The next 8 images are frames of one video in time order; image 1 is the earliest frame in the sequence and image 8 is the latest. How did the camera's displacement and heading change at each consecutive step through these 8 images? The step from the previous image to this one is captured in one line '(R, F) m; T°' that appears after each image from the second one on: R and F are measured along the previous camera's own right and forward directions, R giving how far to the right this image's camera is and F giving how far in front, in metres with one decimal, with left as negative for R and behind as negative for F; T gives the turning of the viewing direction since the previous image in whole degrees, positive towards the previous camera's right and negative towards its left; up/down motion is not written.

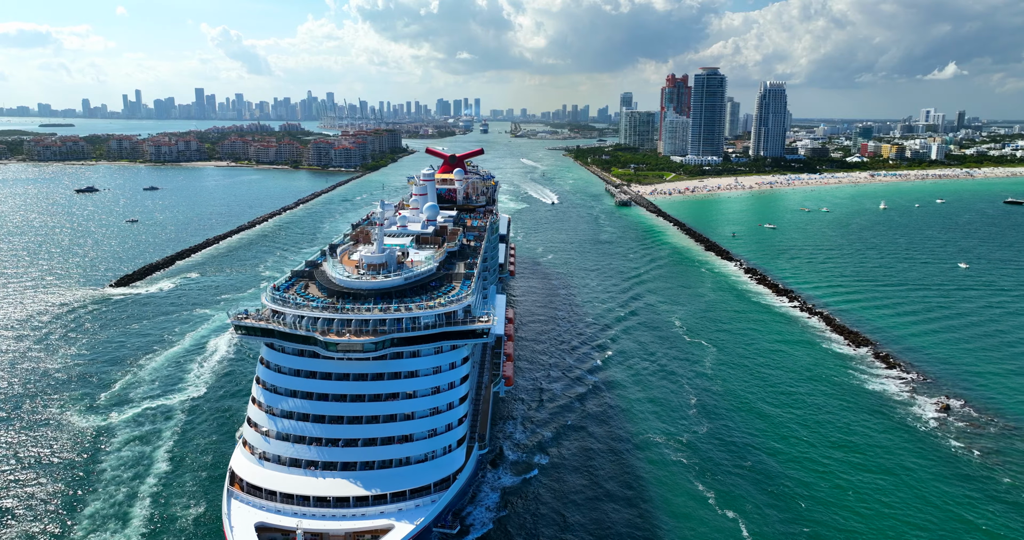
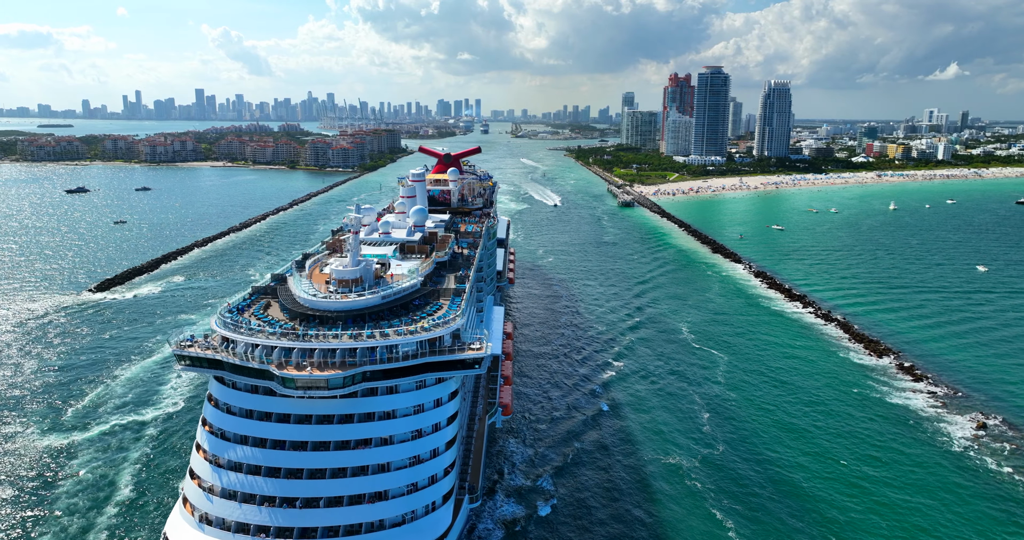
(+0.1, +2.4) m; 0°
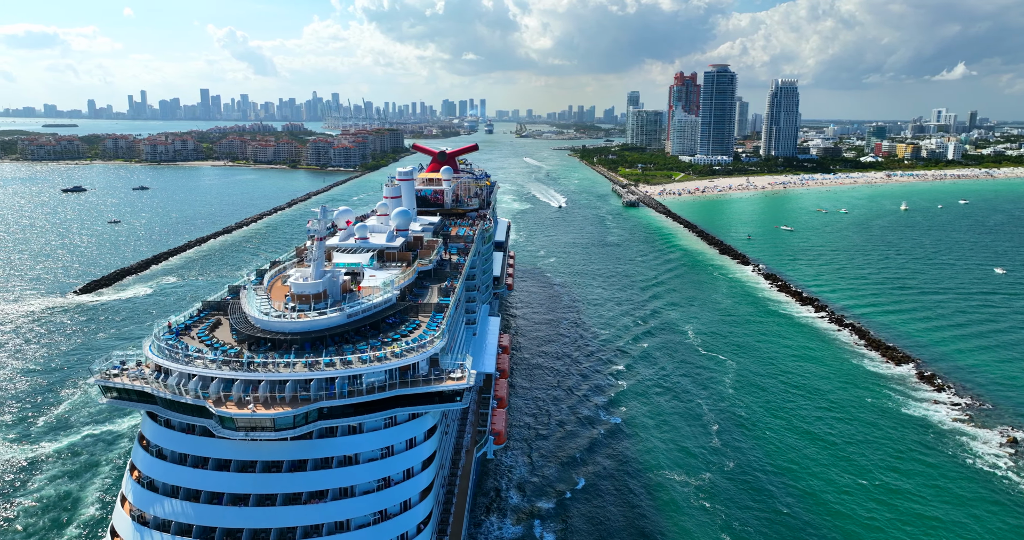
(+0.3, +1.7) m; 0°
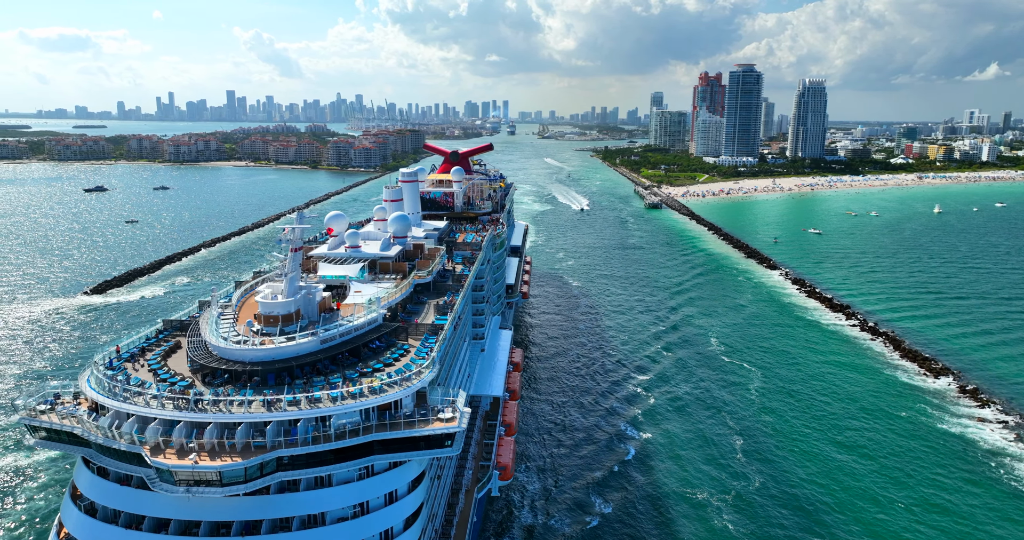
(+0.3, +1.4) m; -2°
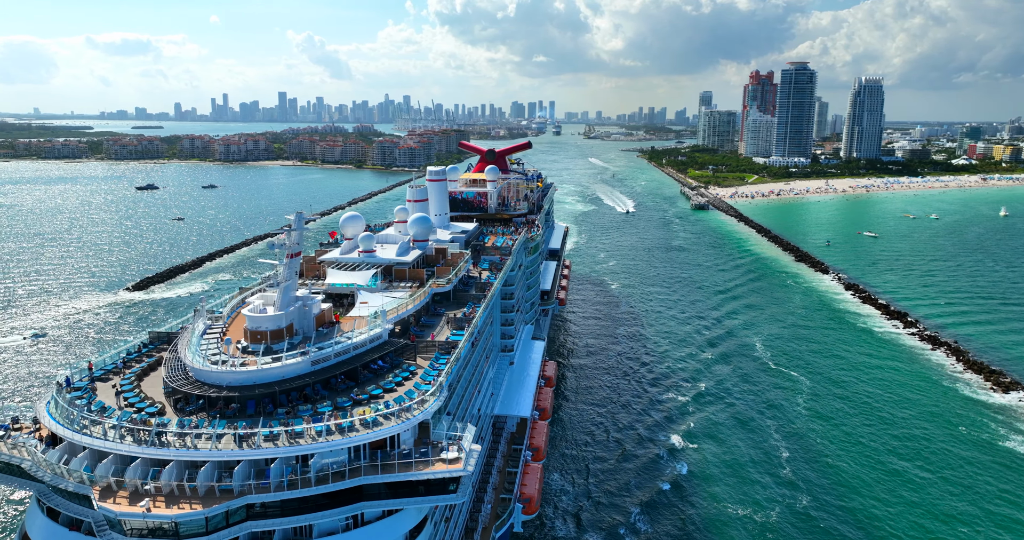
(+0.4, +1.1) m; -4°
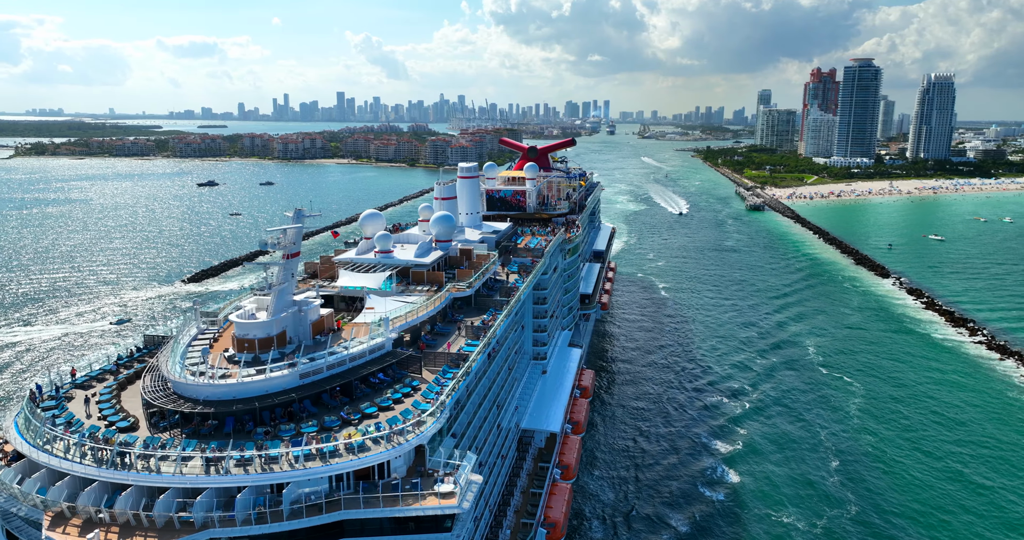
(+0.4, +0.4) m; -4°
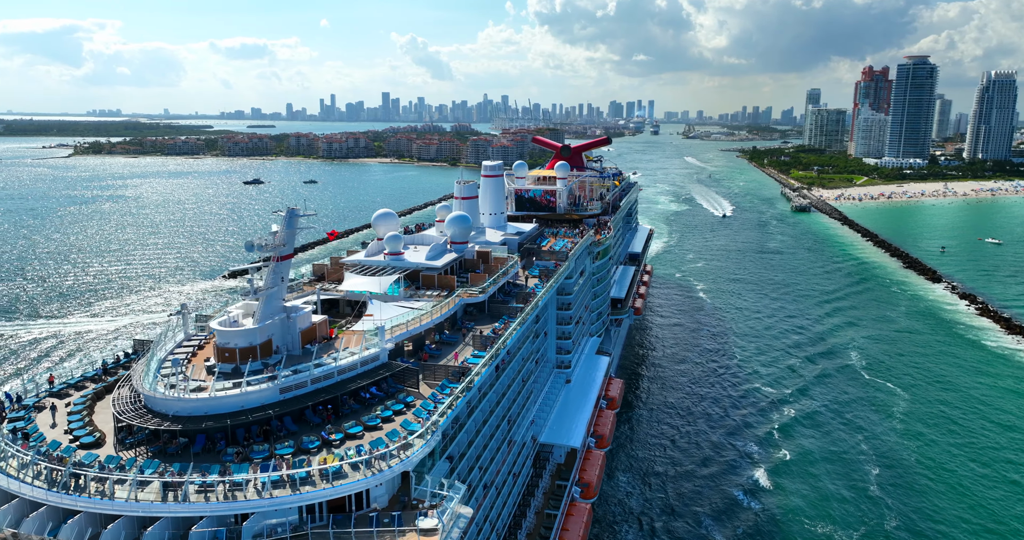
(+0.4, +0.3) m; -3°
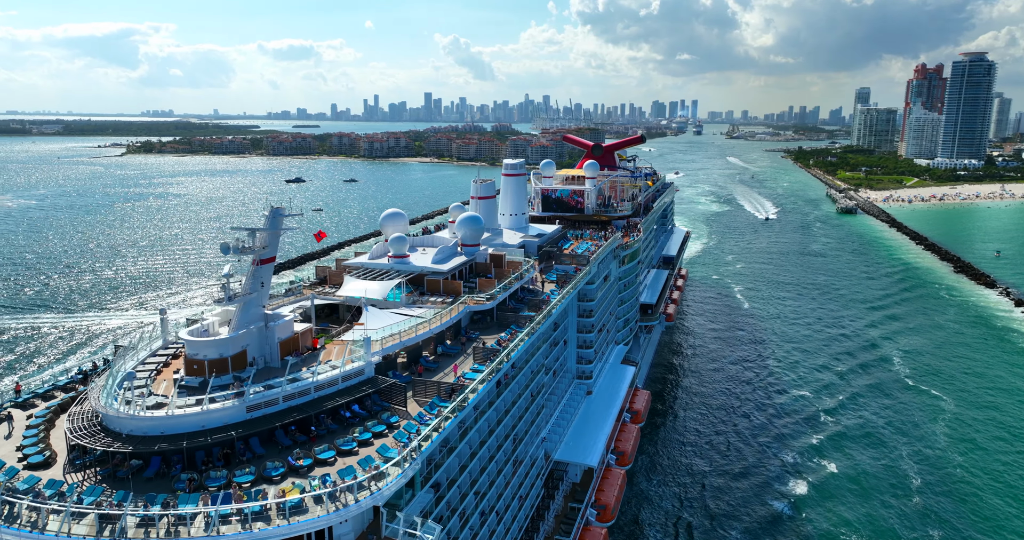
(+0.4, +0.4) m; -3°
